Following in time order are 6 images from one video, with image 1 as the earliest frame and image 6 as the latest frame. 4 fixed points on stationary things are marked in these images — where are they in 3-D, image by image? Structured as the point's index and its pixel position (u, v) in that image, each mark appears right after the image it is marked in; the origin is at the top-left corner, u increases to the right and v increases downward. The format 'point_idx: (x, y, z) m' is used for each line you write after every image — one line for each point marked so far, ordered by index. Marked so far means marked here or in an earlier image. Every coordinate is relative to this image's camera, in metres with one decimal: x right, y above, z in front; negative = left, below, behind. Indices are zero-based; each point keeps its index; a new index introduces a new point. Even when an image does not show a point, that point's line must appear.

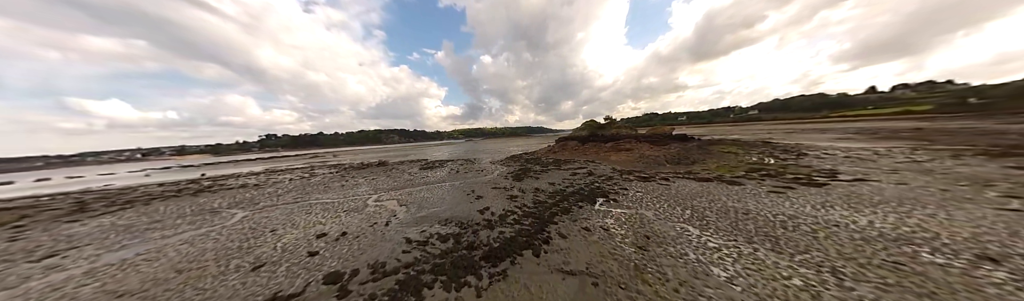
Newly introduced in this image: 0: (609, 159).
0: (+9.9, -0.8, +17.4) m
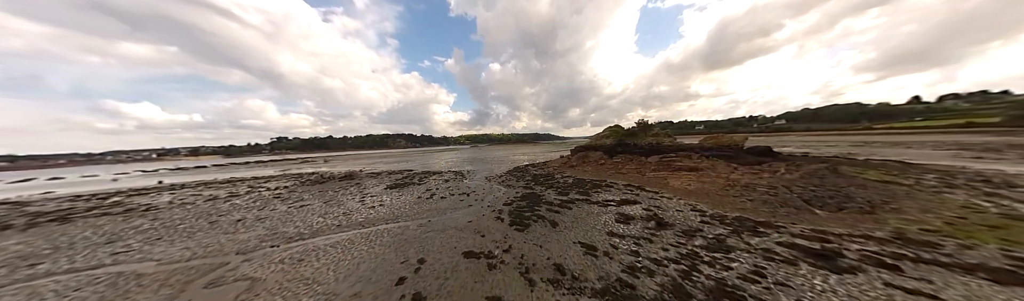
0: (+9.9, -2.2, +10.7) m
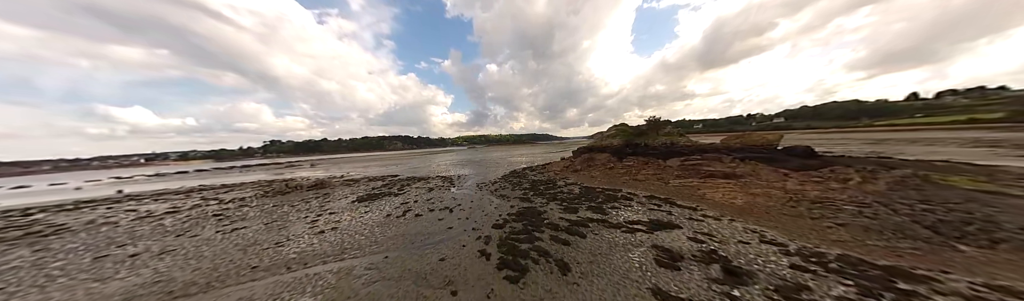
0: (+9.5, -2.3, +8.3) m
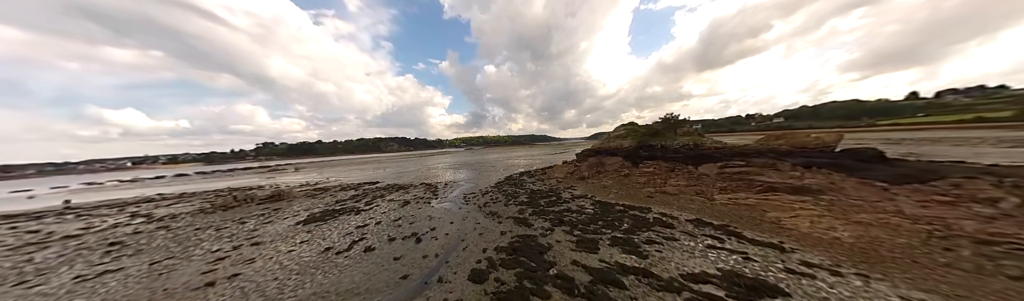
0: (+9.1, -2.5, +5.7) m
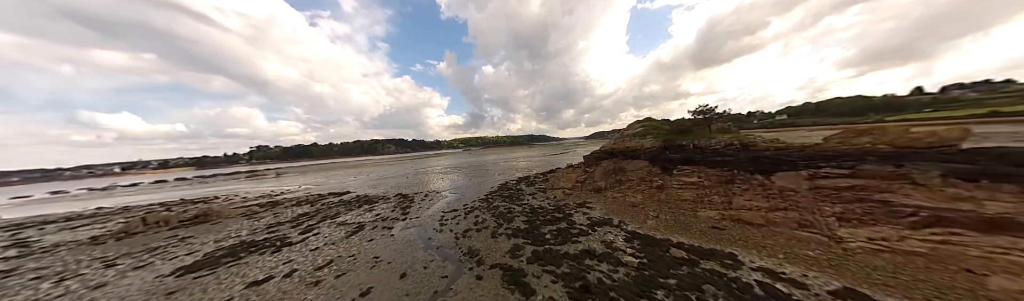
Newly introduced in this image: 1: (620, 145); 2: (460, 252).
0: (+8.8, -2.7, +2.5) m
1: (+9.6, +0.5, +15.1) m
2: (-1.8, -3.7, +6.3) m
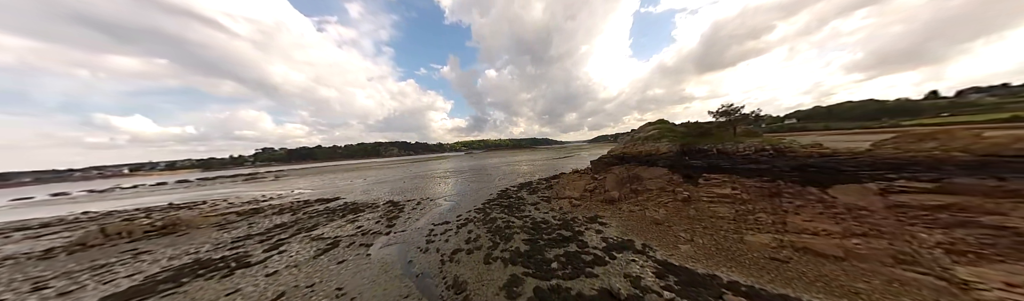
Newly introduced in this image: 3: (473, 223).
0: (+8.7, -2.8, +1.2) m
1: (+9.6, +0.1, +13.9) m
2: (-1.8, -3.9, +5.1) m
3: (-1.8, -3.7, +8.8) m
